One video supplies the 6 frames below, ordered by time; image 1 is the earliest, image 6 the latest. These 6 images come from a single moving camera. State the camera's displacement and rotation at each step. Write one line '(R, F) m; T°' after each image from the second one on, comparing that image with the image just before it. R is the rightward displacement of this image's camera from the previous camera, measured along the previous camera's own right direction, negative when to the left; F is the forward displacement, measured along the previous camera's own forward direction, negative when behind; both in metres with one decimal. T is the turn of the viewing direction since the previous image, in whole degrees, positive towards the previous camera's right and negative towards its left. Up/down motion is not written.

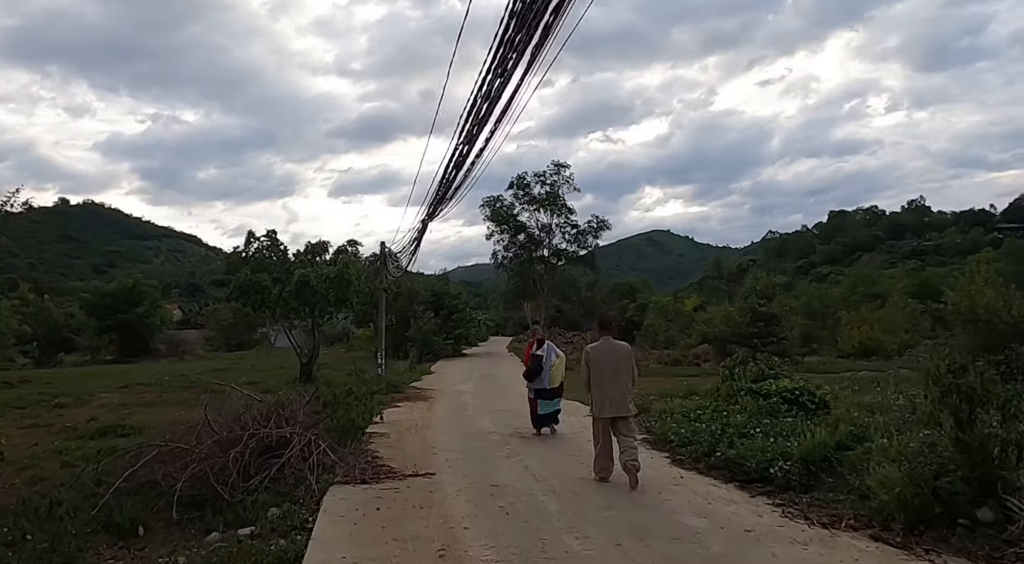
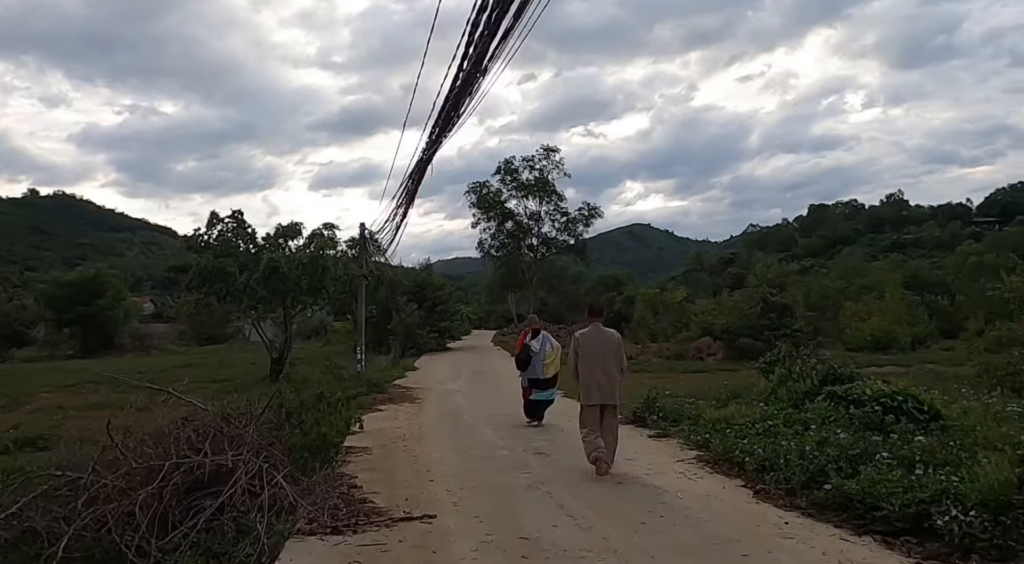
(-0.4, +2.5) m; +1°
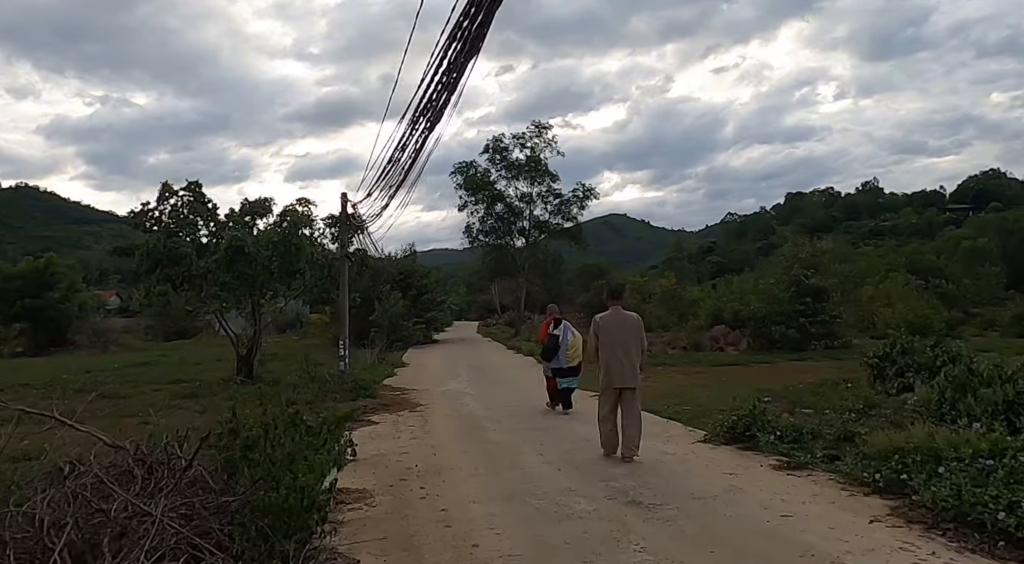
(-0.9, +3.4) m; +2°
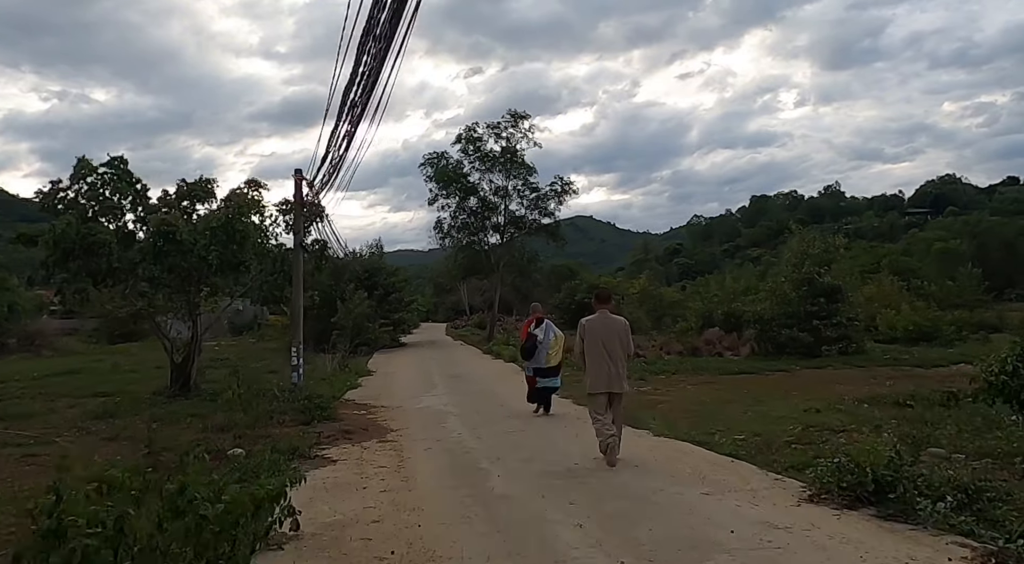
(-0.4, +2.9) m; +3°
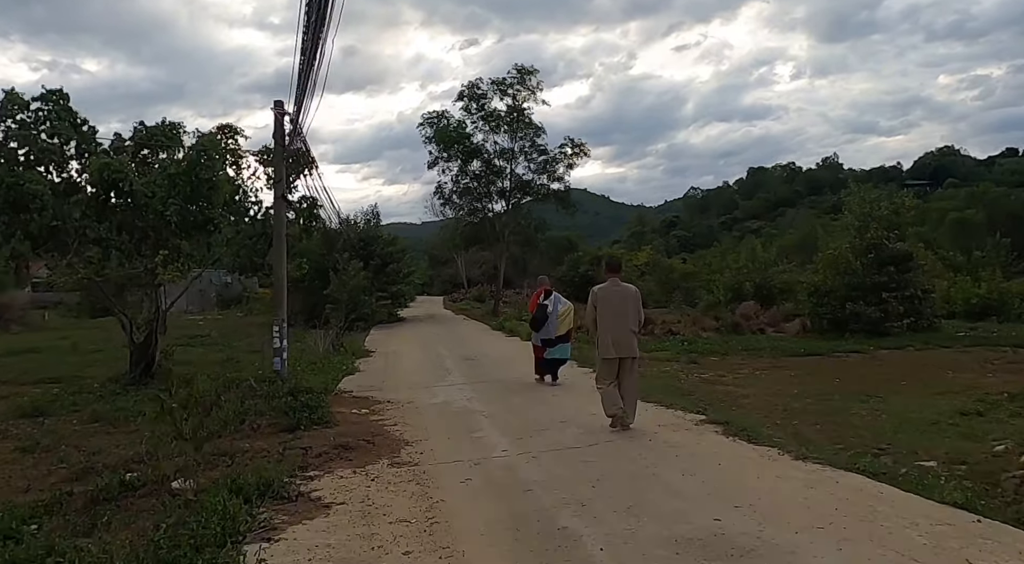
(-0.7, +3.1) m; 0°
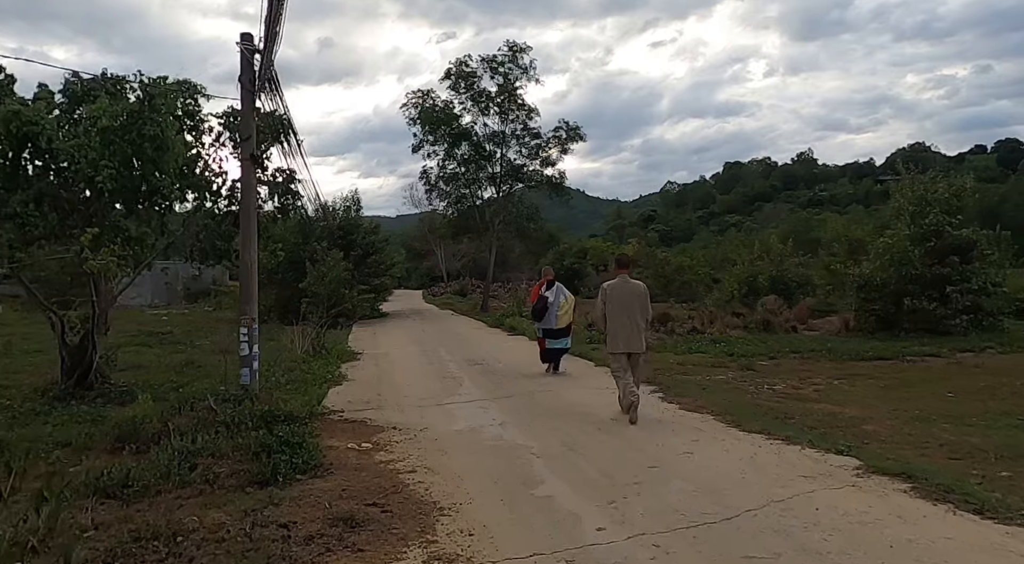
(-0.8, +2.7) m; +2°
